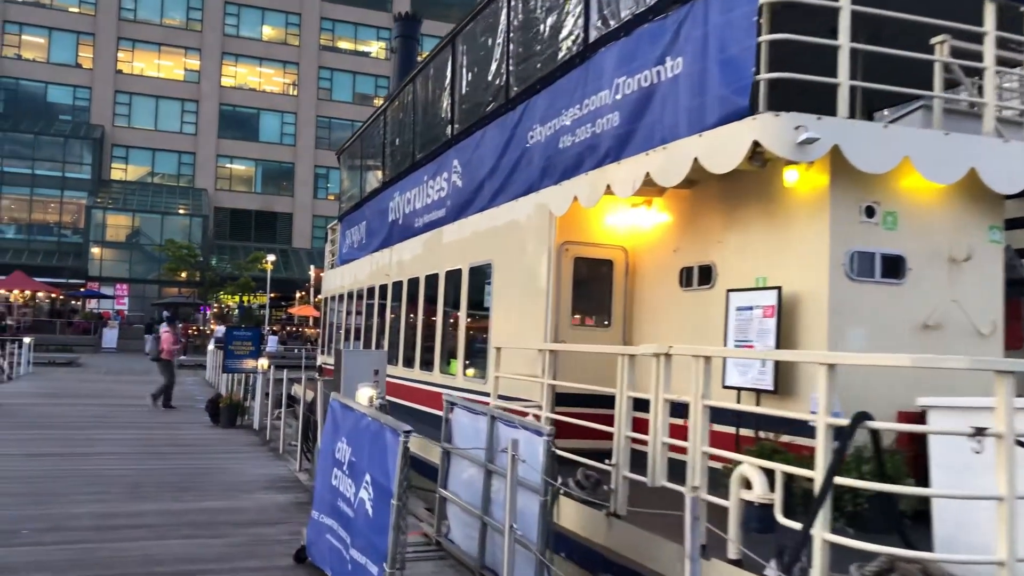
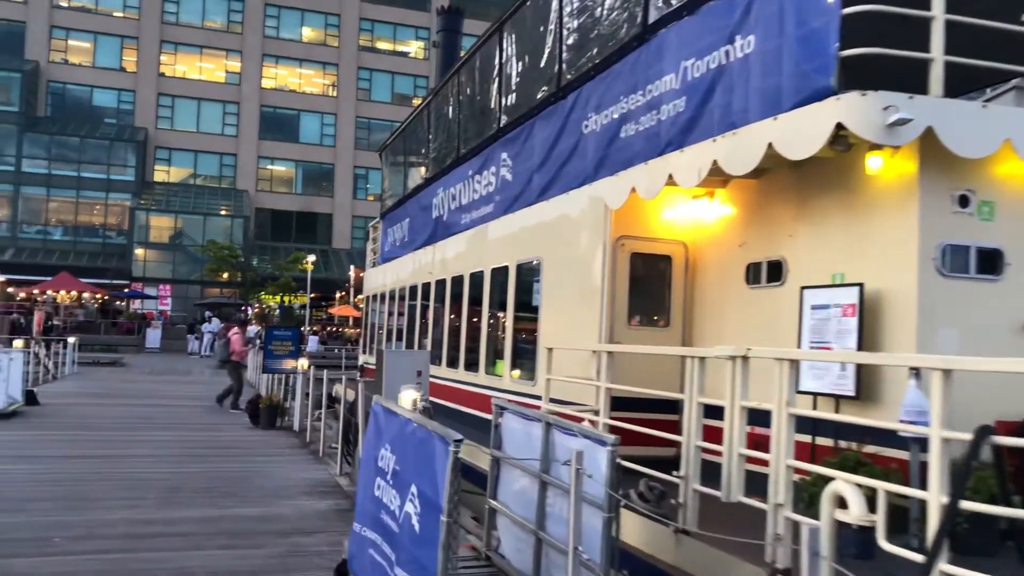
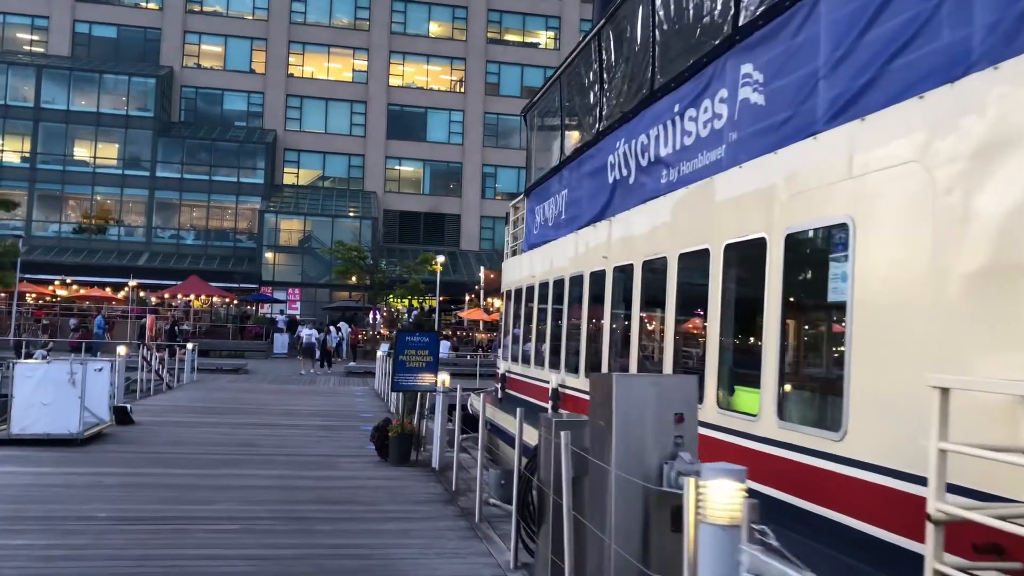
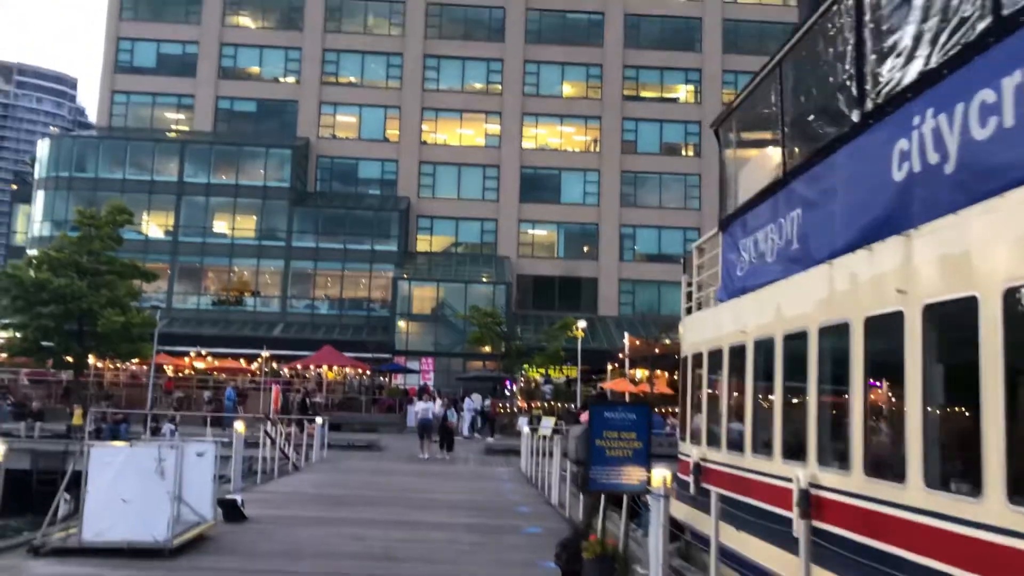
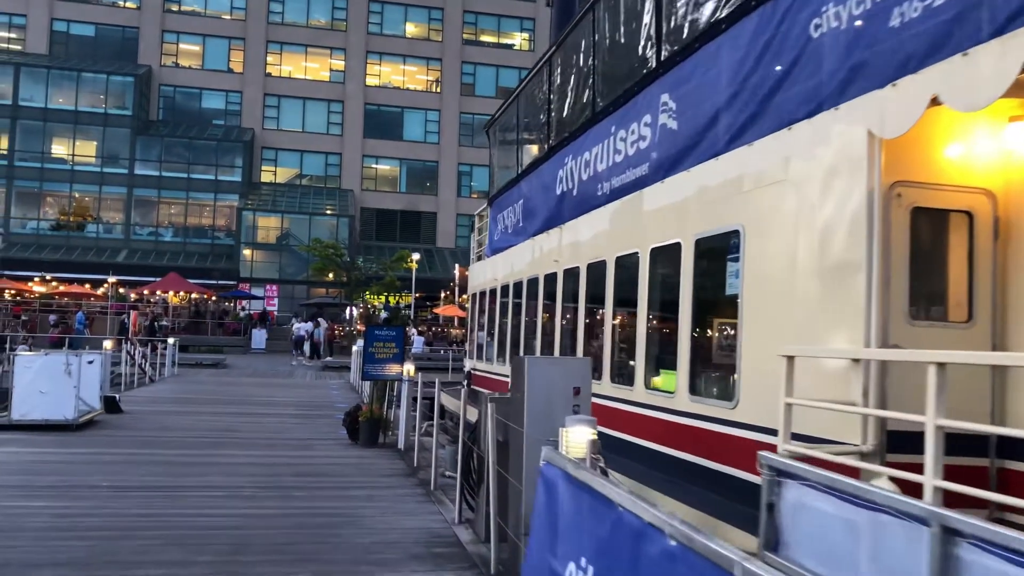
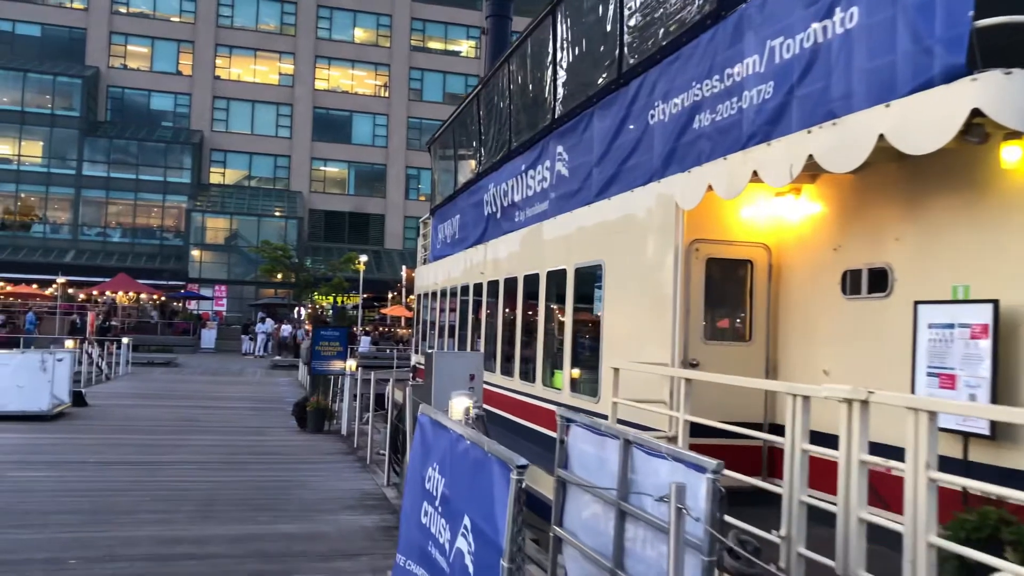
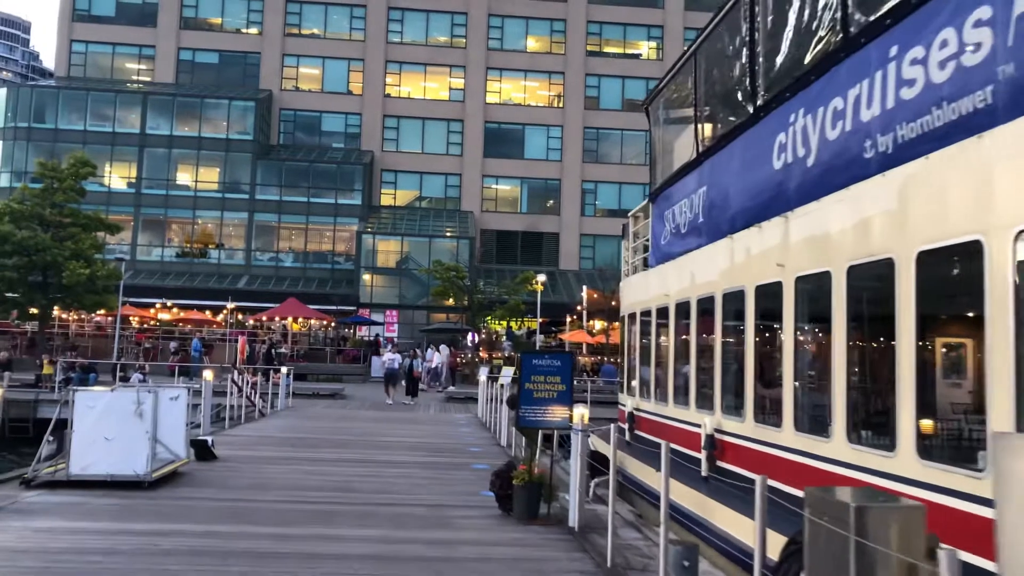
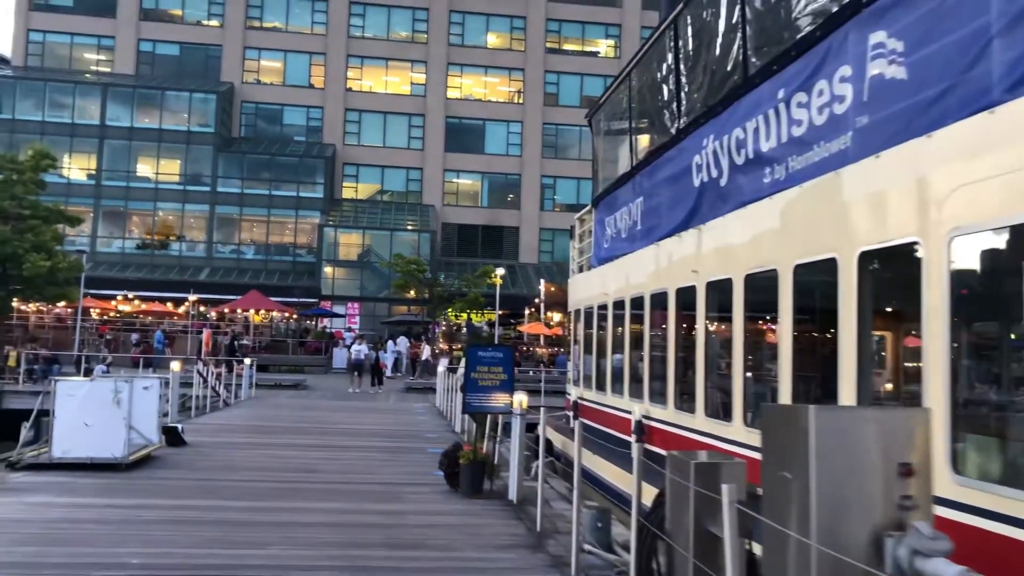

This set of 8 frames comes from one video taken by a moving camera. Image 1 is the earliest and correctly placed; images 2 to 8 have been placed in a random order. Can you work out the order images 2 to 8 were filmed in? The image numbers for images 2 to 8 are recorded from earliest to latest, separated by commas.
2, 6, 5, 3, 8, 7, 4
